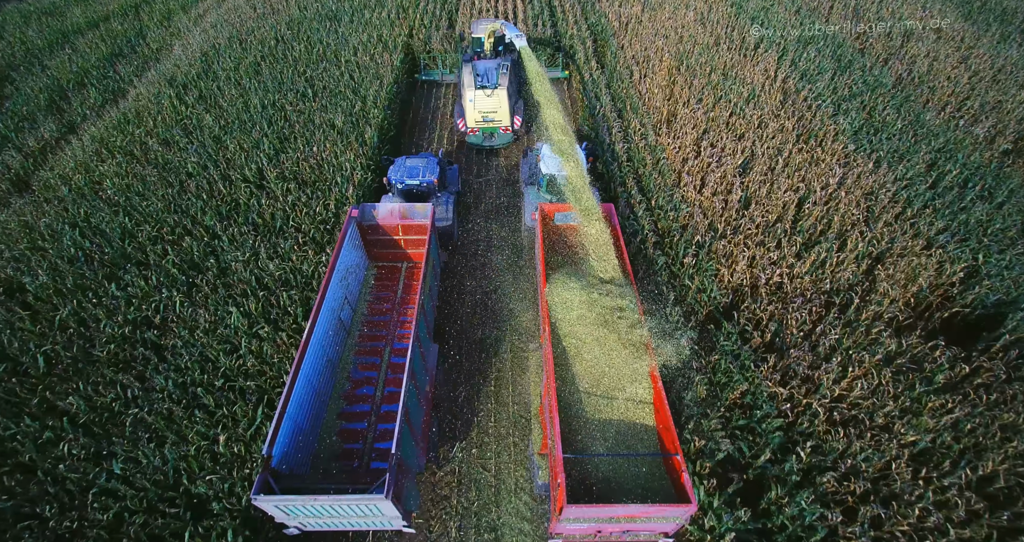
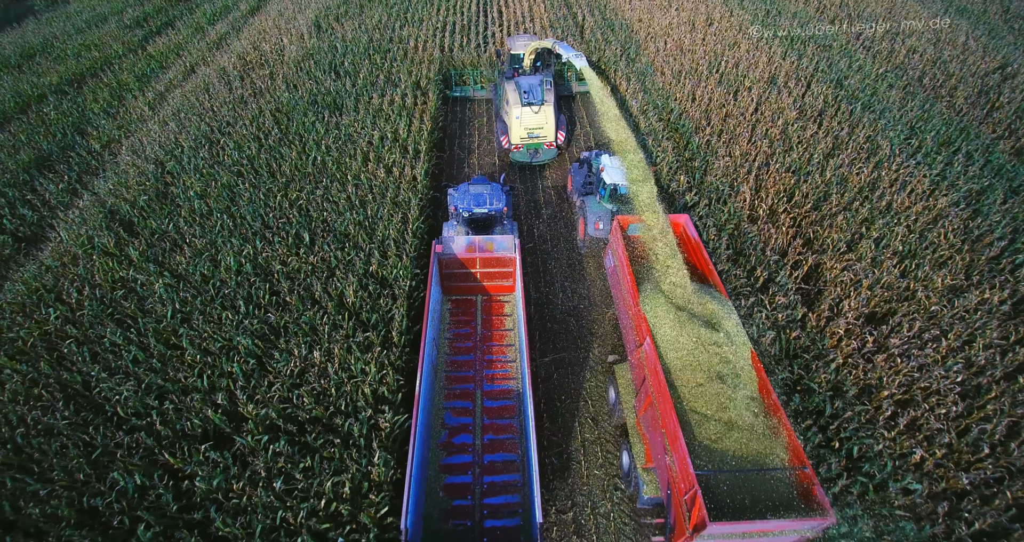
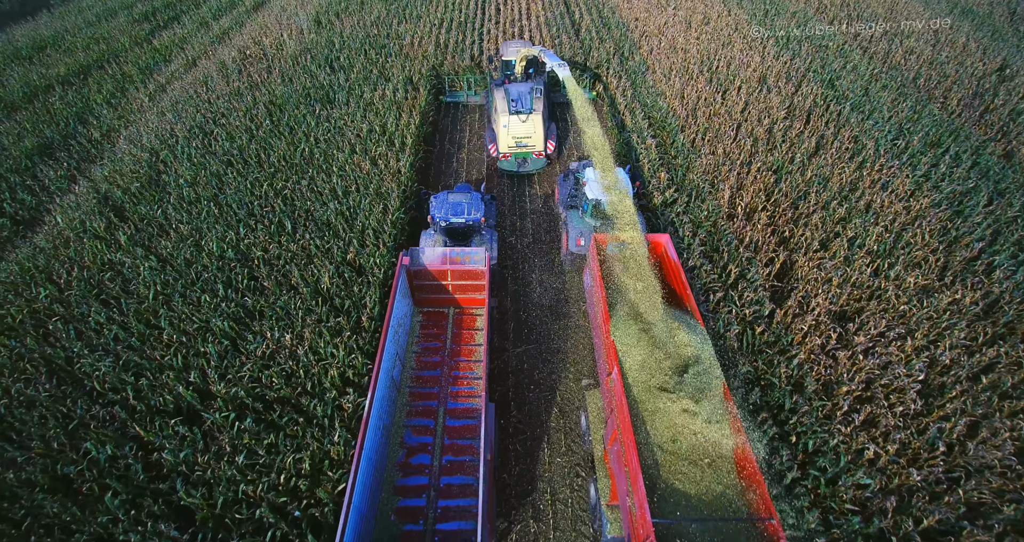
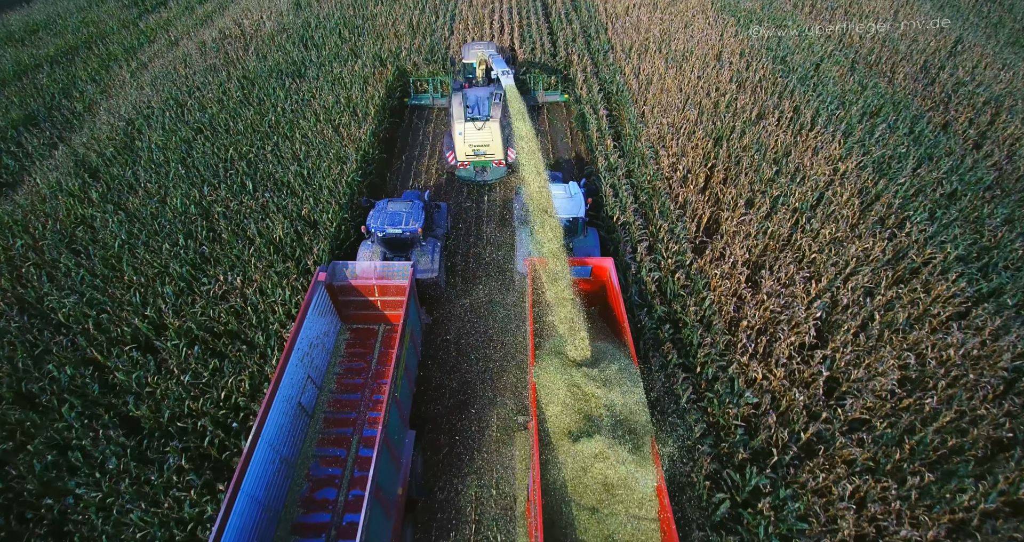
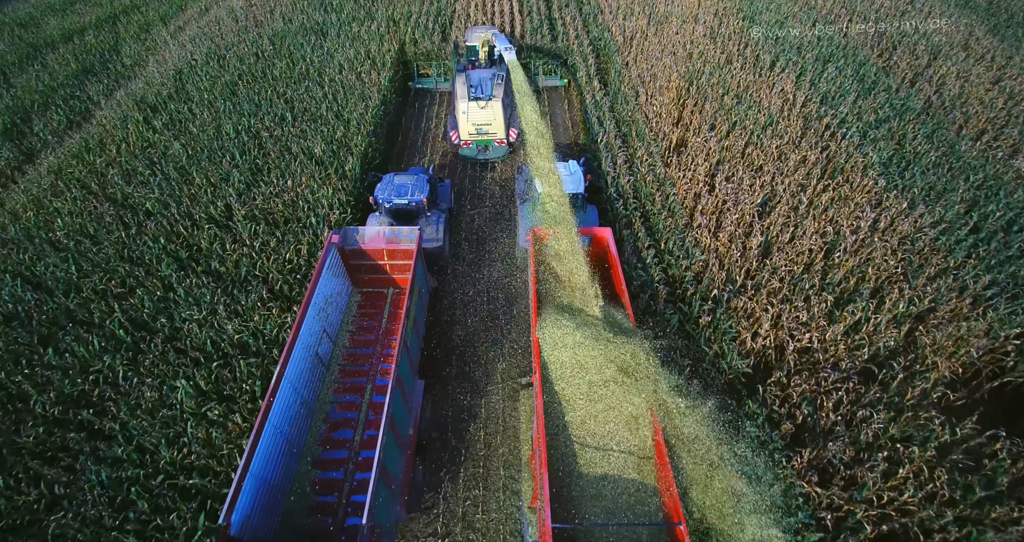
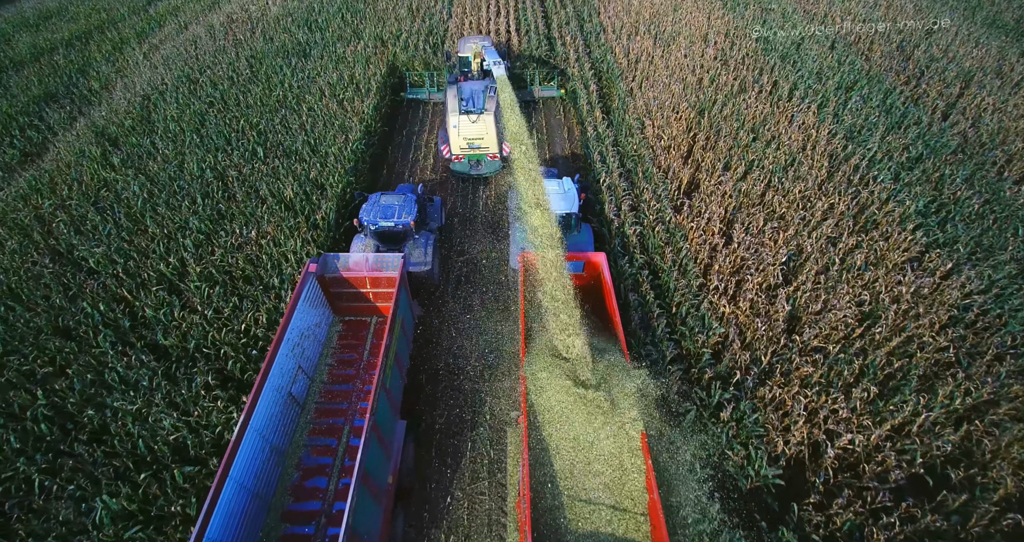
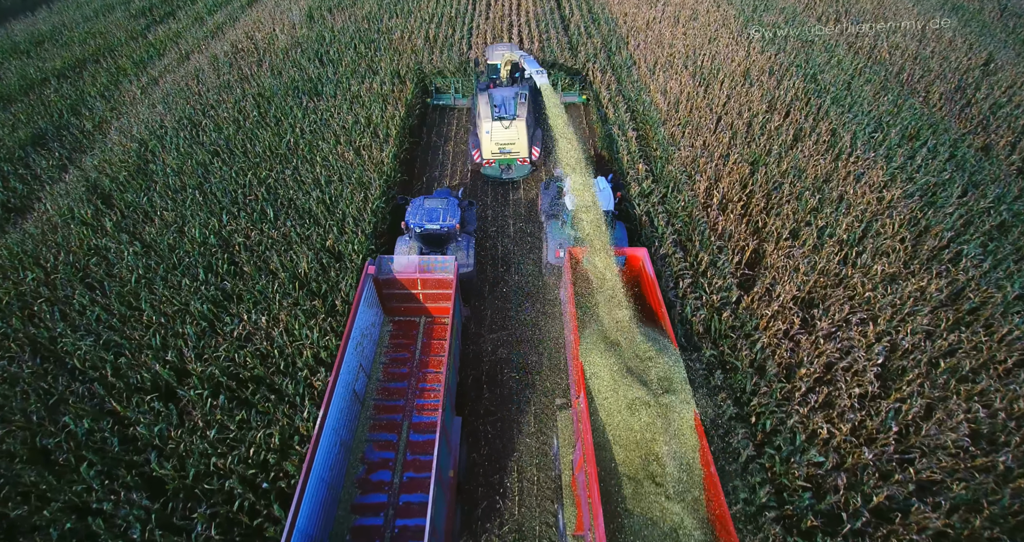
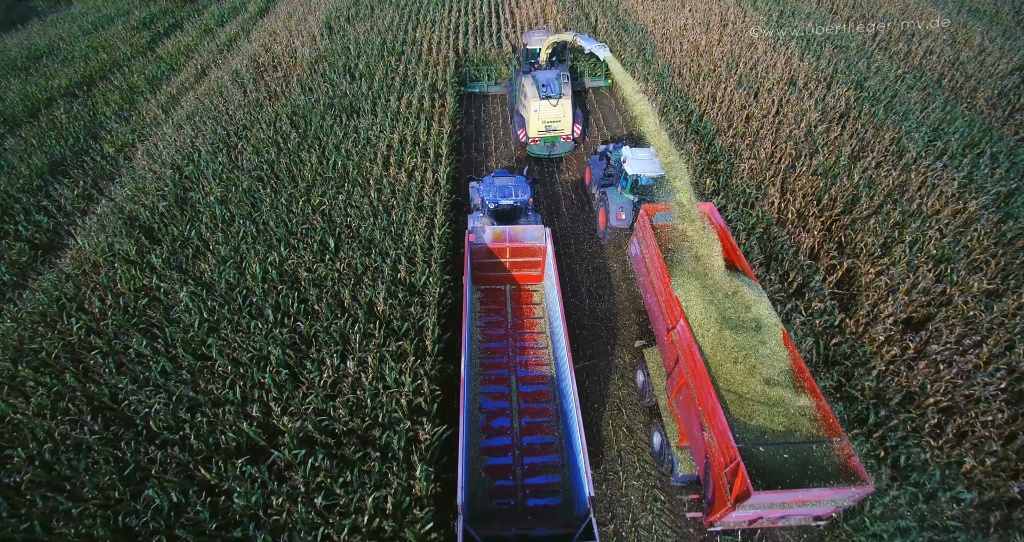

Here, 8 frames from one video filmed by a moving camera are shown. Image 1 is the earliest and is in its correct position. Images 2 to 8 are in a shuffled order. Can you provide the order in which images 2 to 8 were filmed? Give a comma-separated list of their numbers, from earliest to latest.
5, 6, 4, 7, 3, 2, 8
